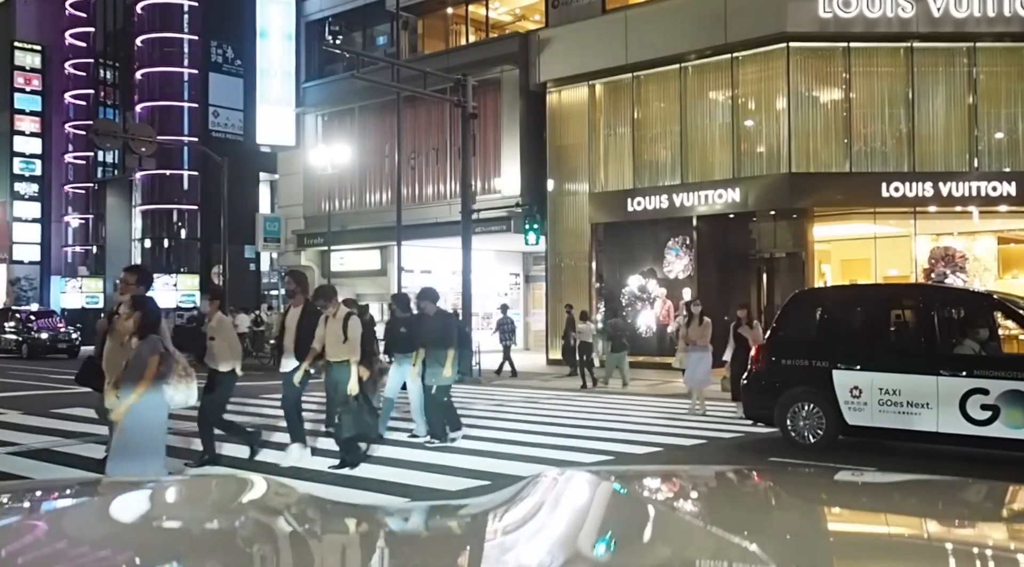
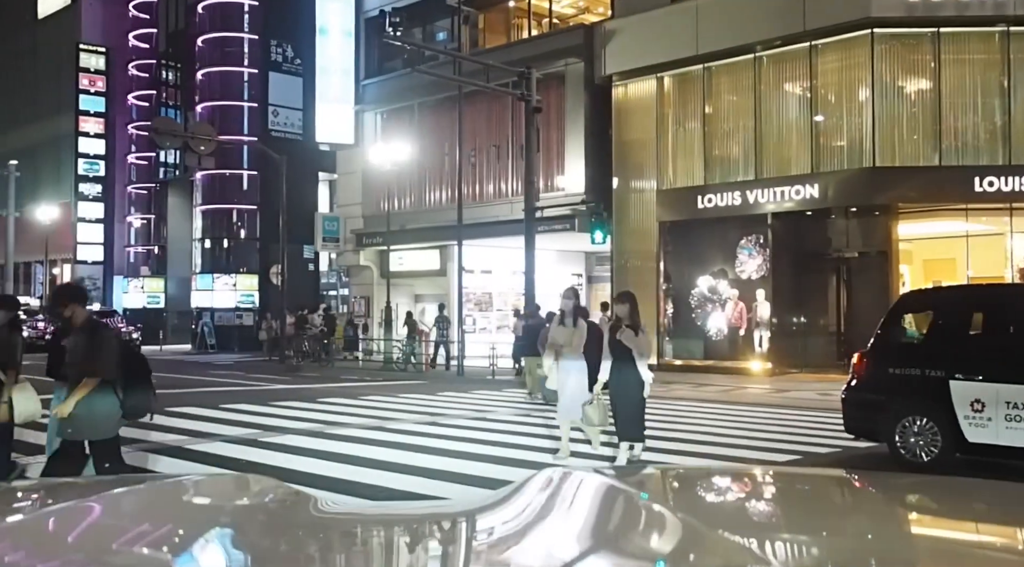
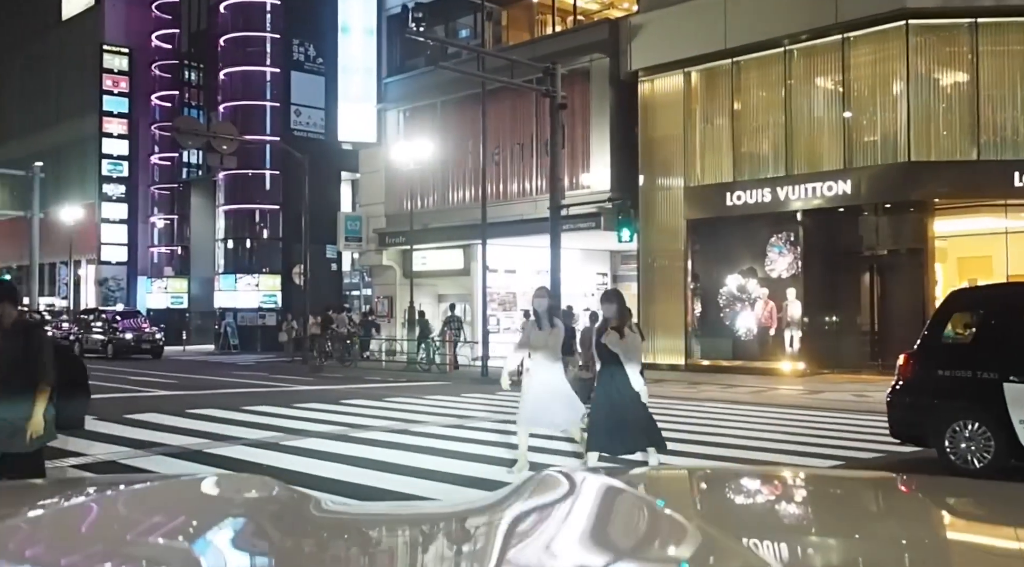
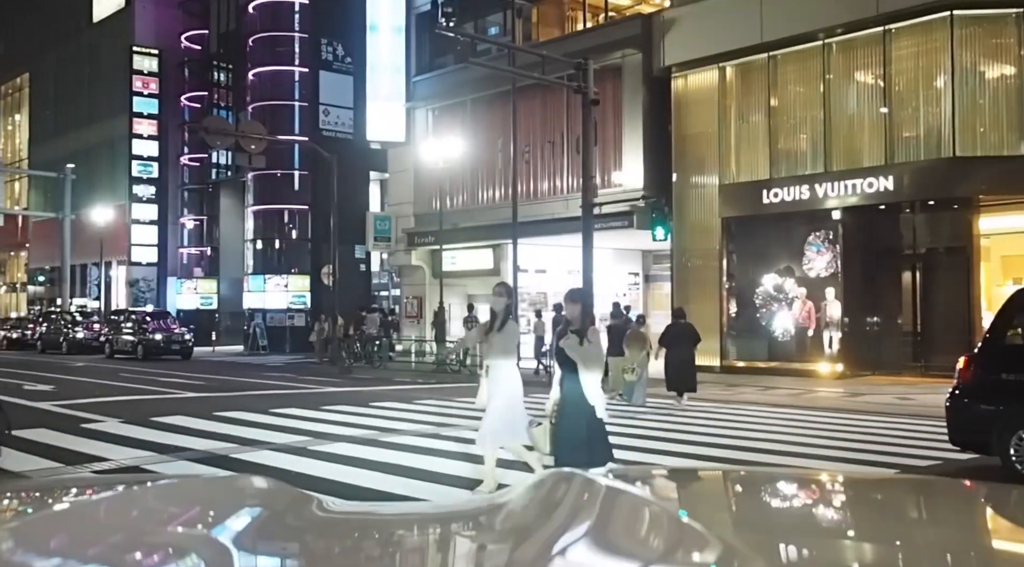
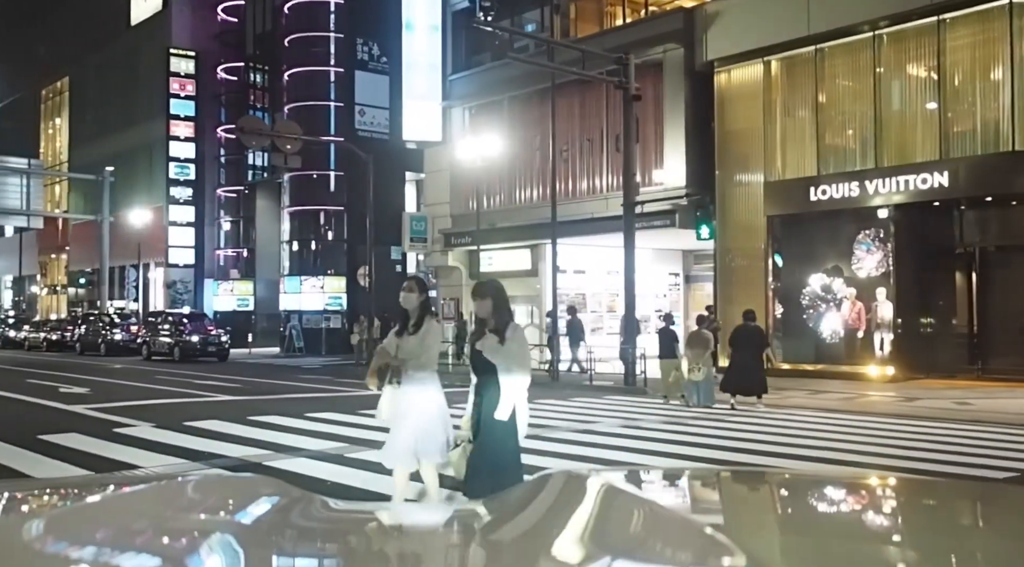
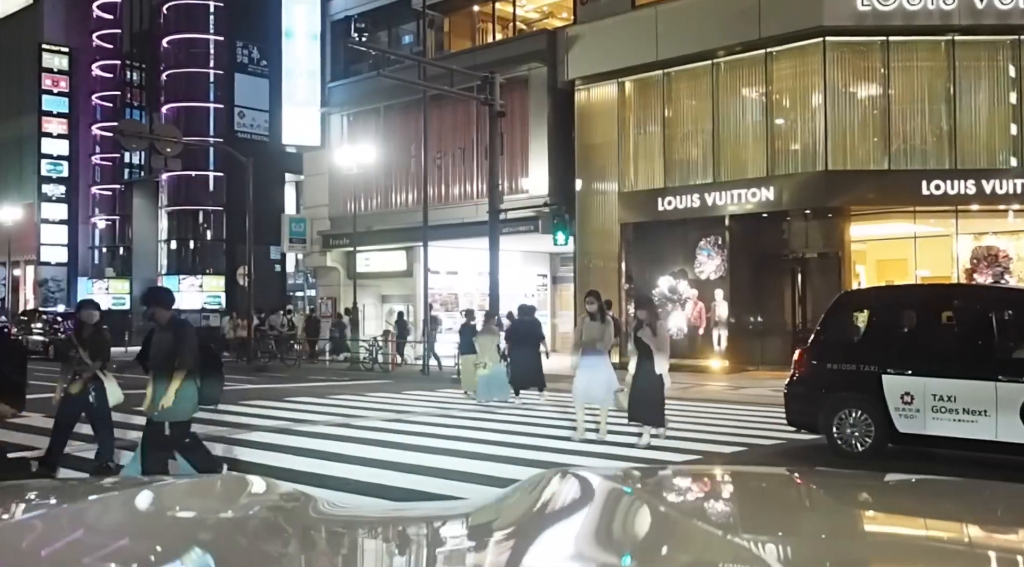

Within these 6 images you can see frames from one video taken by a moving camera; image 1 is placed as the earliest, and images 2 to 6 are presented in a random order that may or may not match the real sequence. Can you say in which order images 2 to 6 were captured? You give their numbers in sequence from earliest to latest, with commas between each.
6, 2, 3, 4, 5
